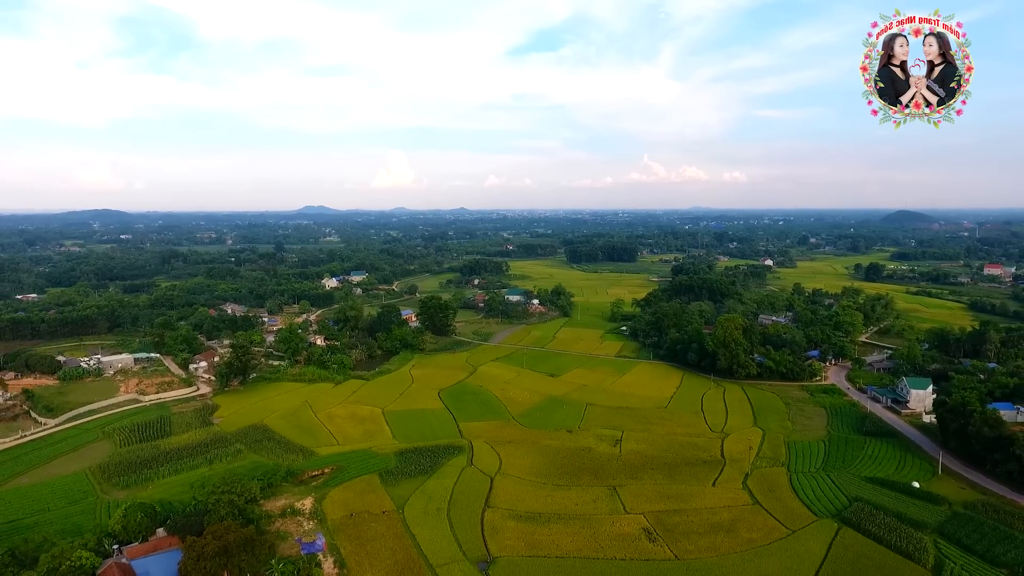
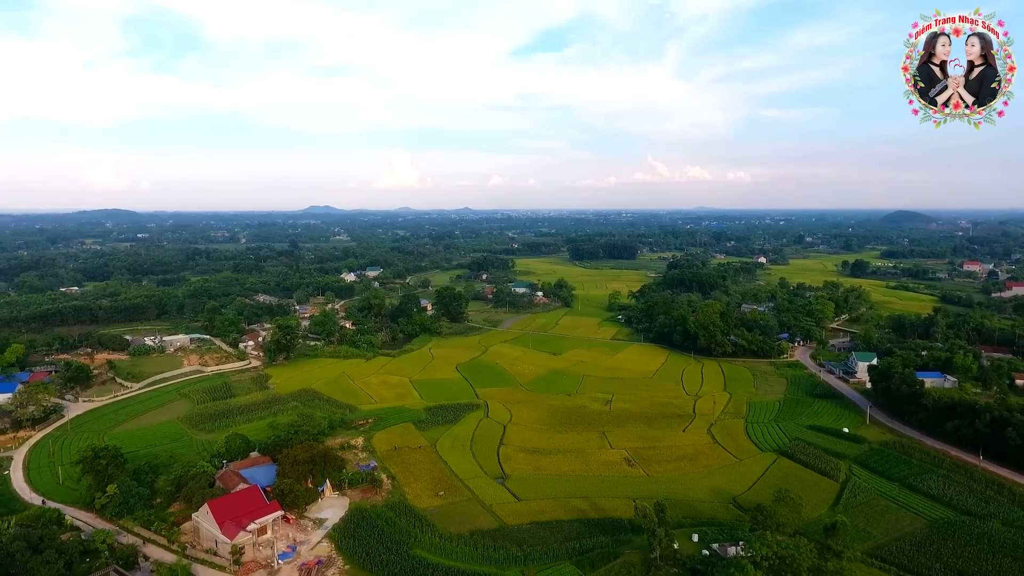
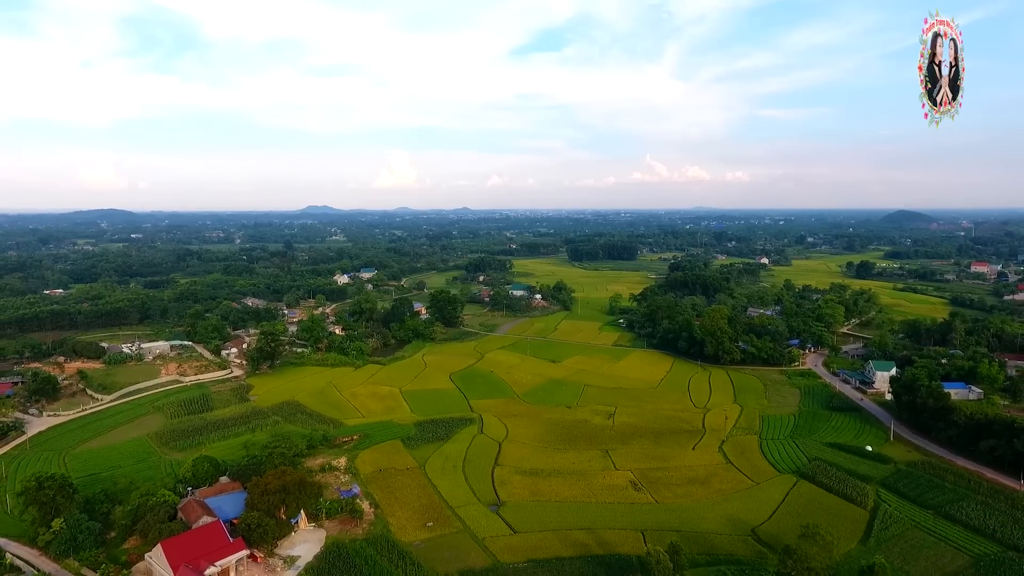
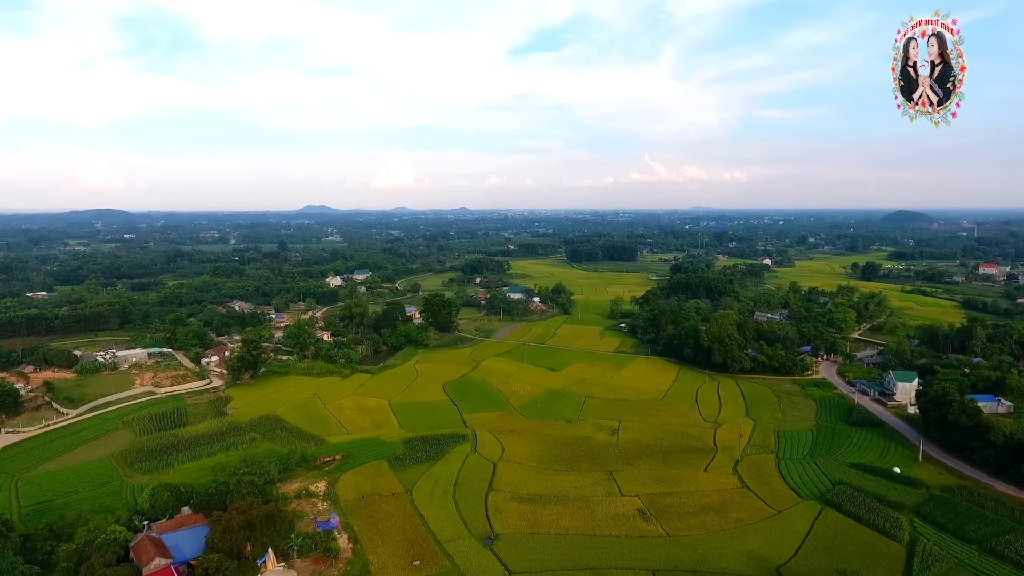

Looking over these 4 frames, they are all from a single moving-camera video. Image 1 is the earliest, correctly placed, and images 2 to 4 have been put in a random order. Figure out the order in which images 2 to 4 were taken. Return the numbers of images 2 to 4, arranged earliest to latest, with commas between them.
4, 3, 2
